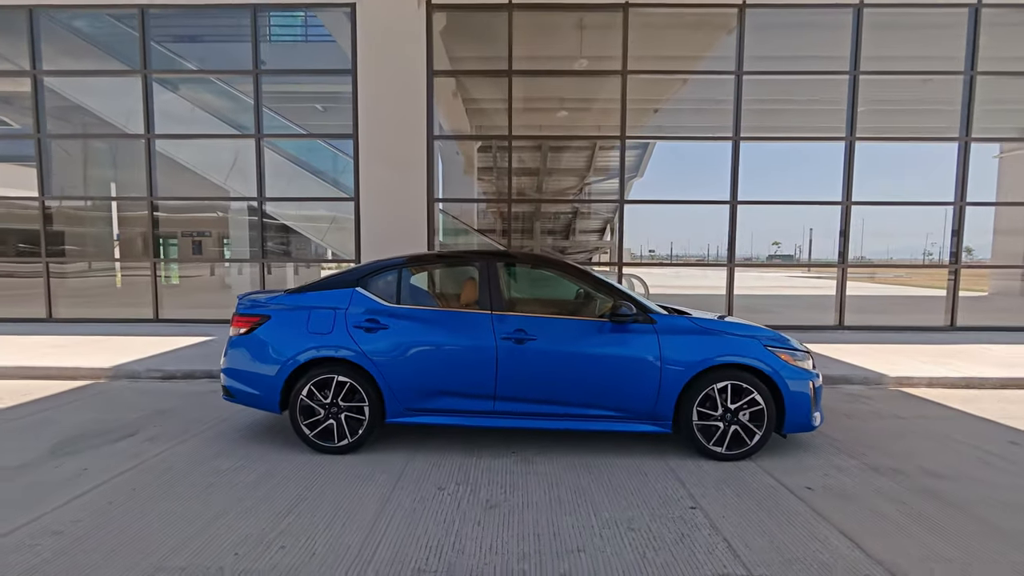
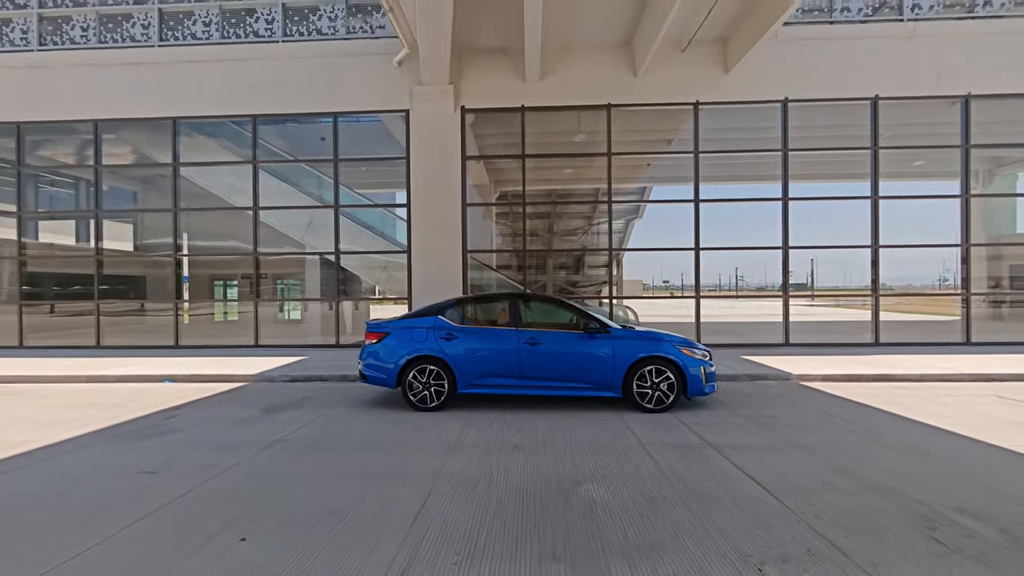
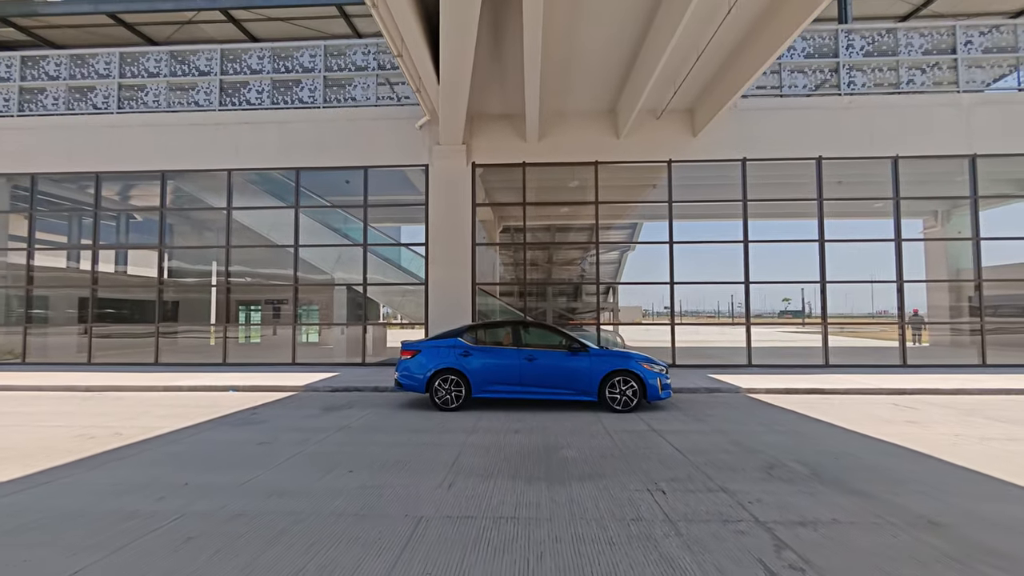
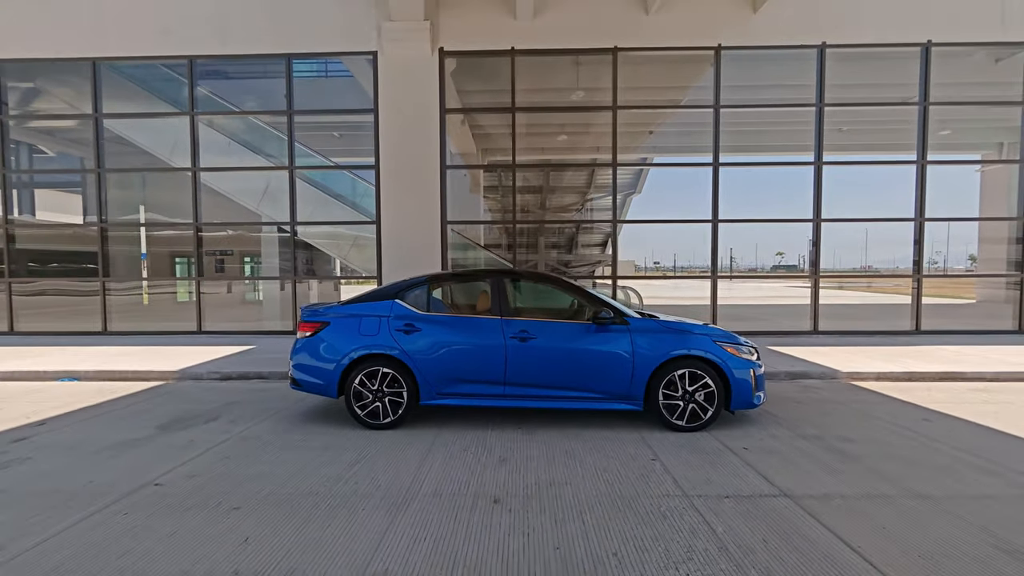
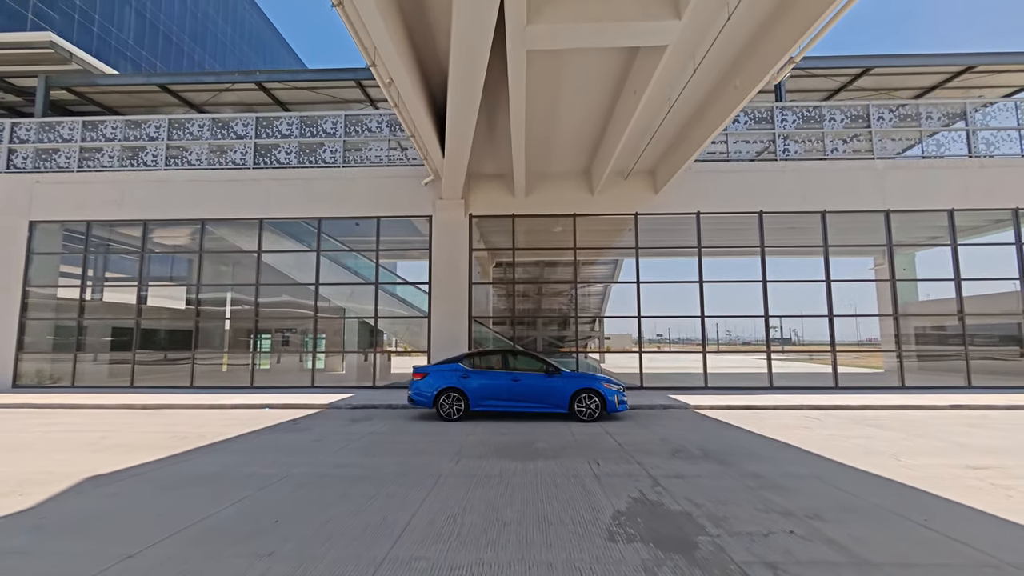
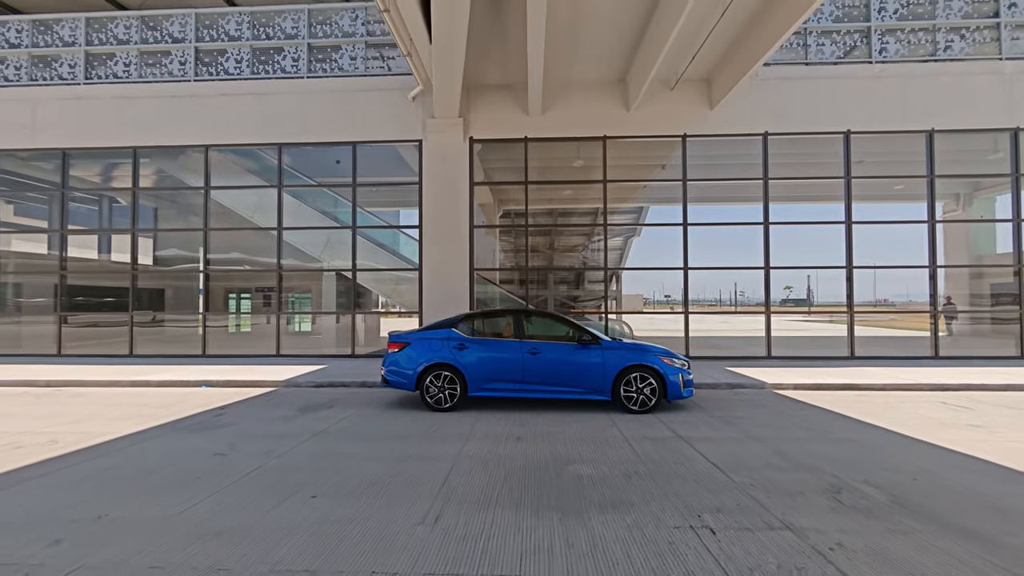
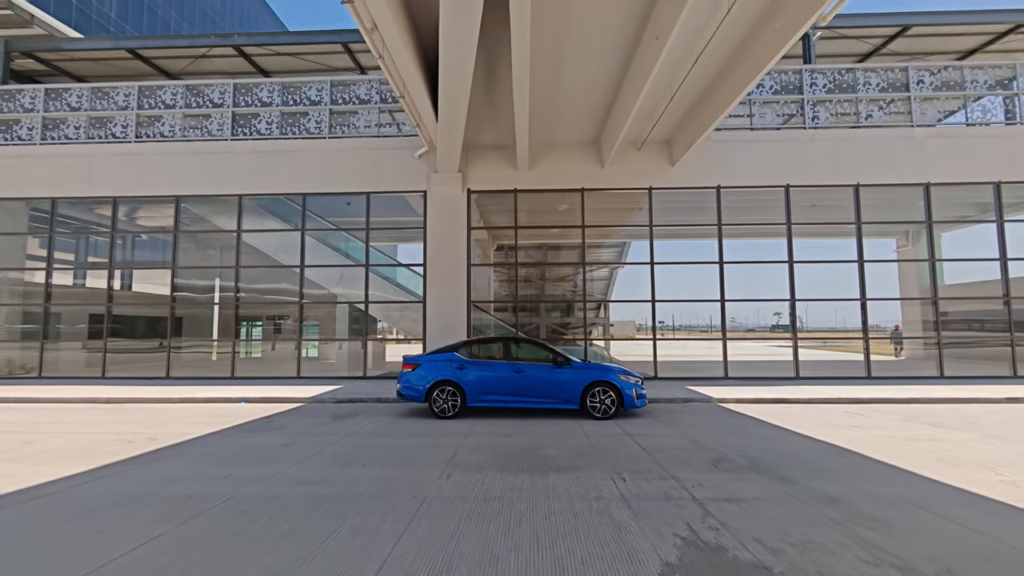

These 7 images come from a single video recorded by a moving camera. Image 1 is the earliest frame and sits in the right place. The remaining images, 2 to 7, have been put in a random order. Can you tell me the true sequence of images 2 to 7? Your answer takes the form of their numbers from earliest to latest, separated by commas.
4, 2, 6, 3, 7, 5
